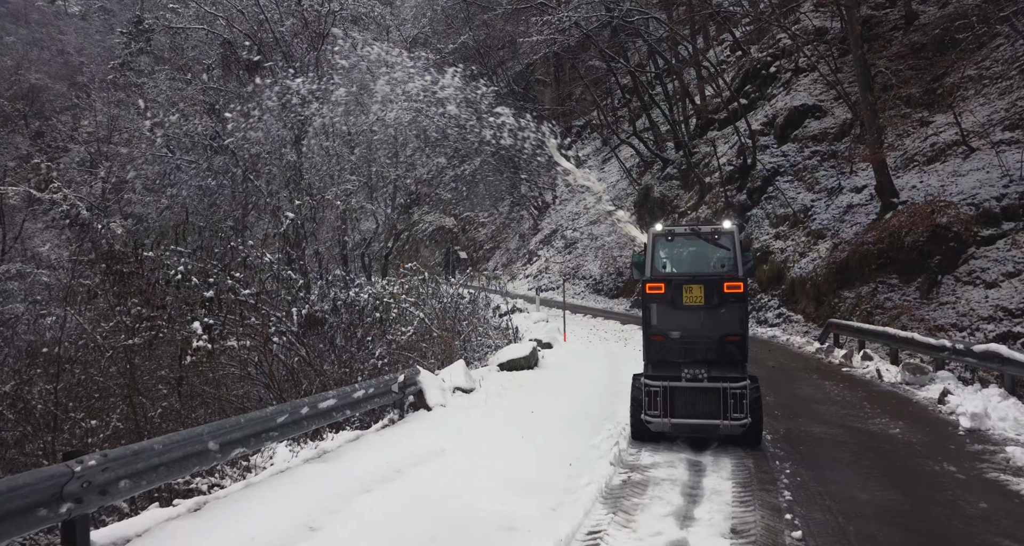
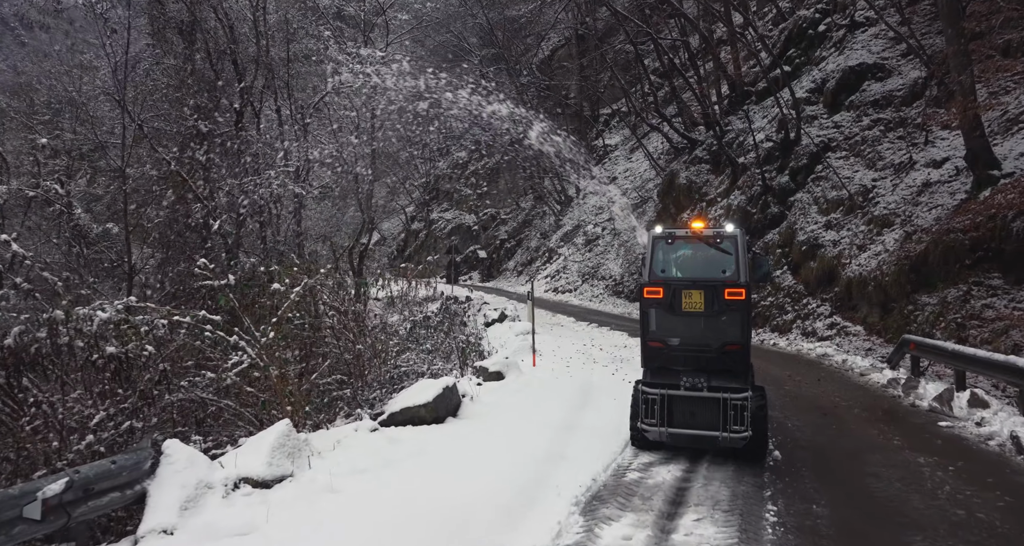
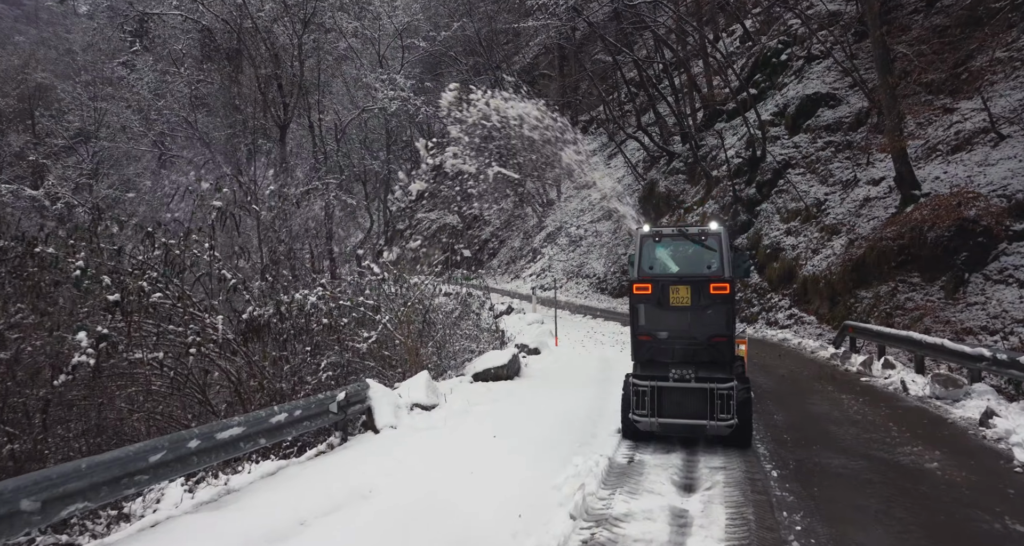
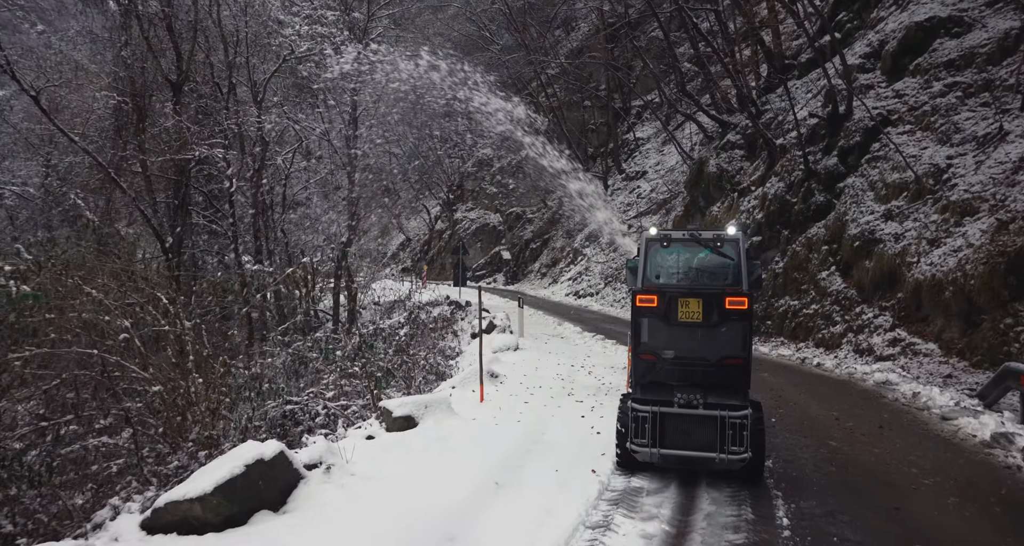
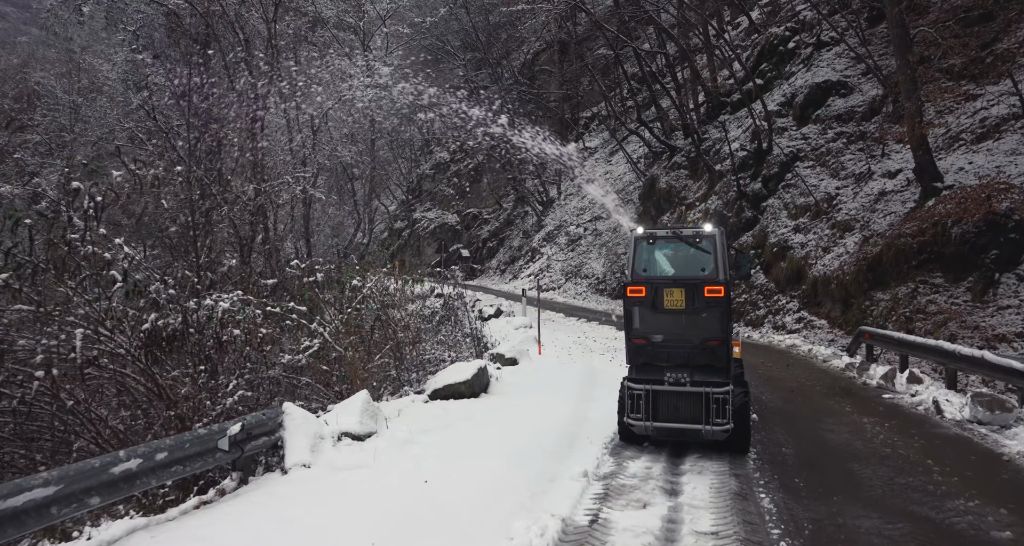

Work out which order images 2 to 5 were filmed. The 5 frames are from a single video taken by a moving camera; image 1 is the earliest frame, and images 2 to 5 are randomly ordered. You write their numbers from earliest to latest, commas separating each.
3, 5, 2, 4
